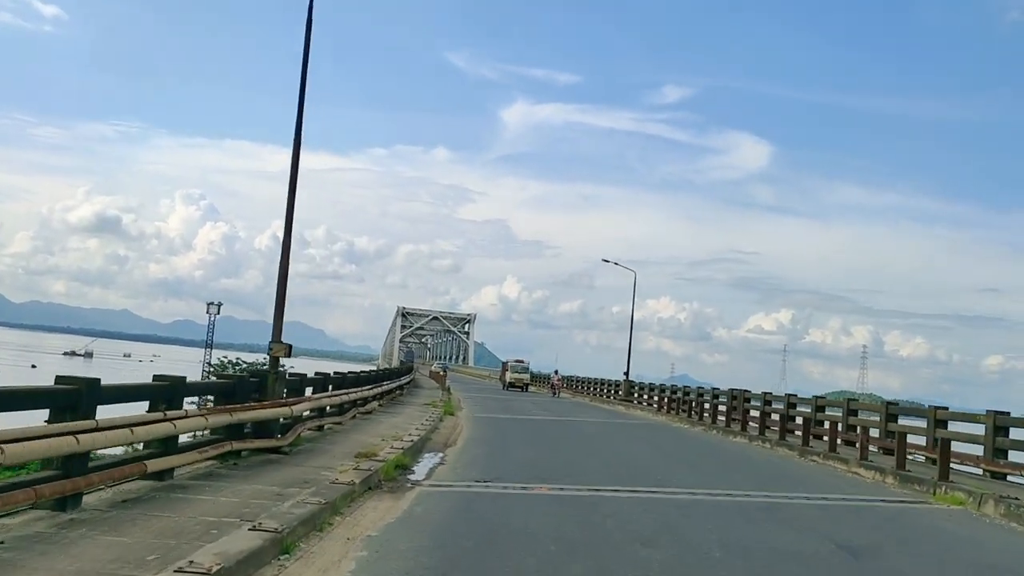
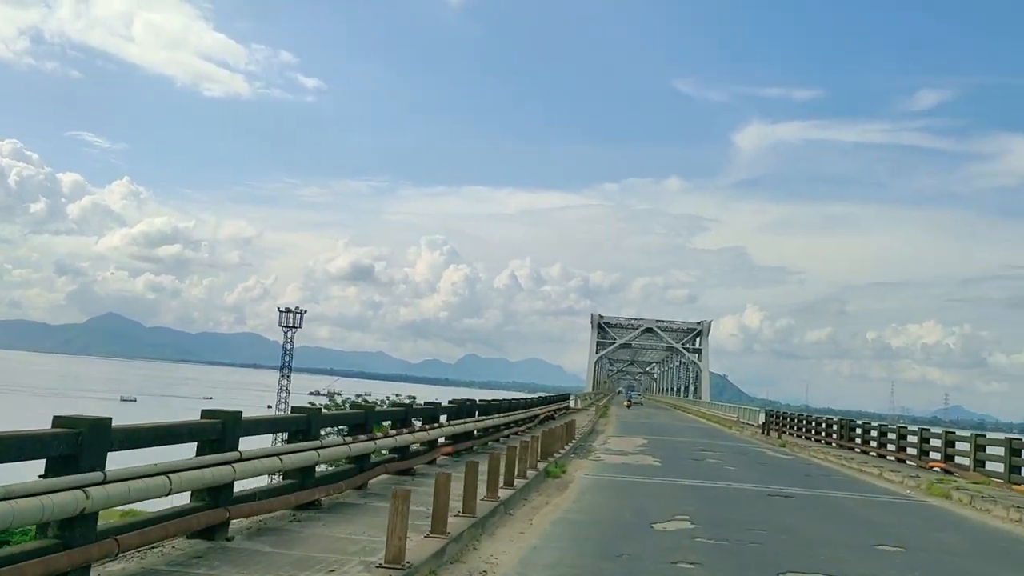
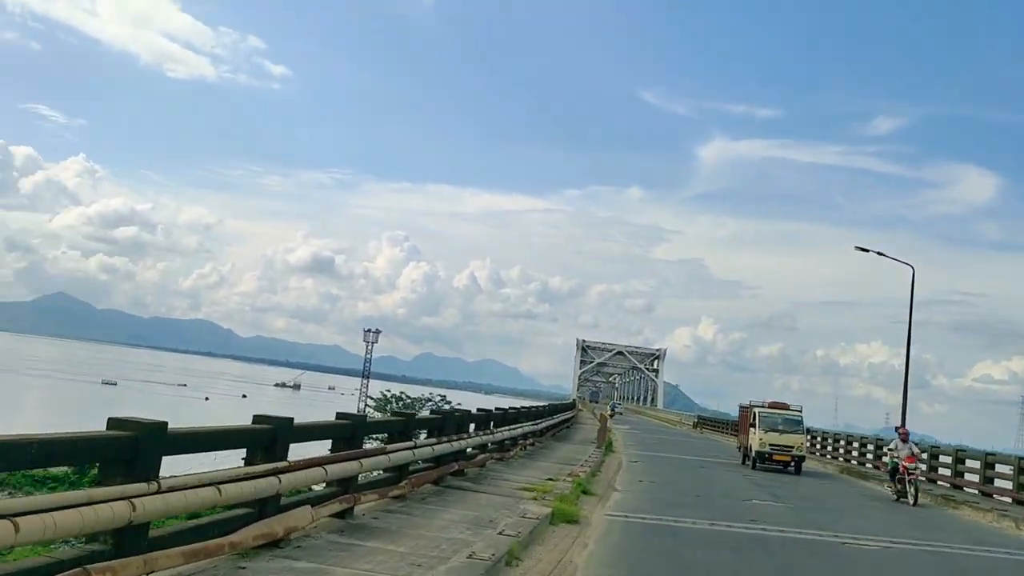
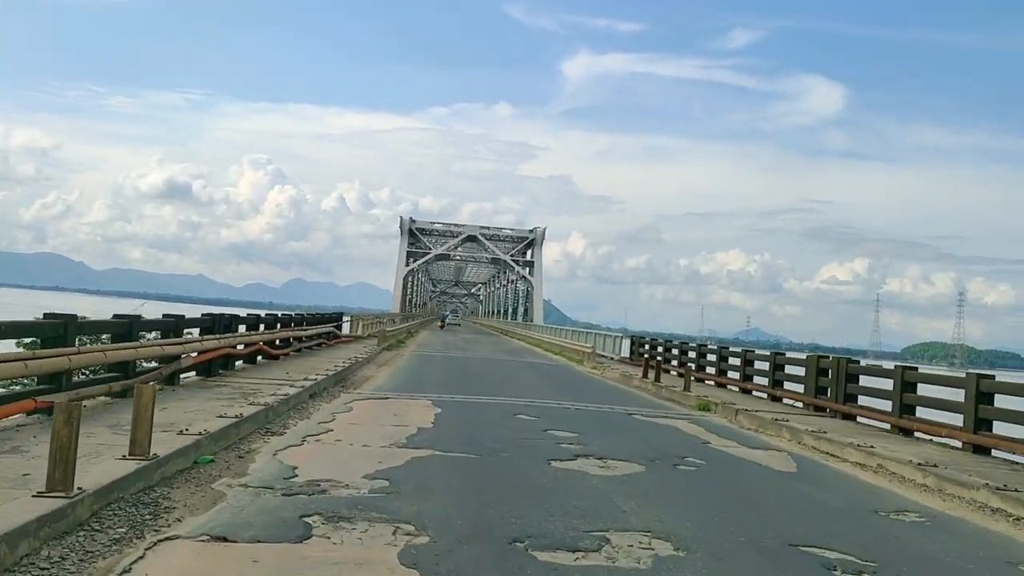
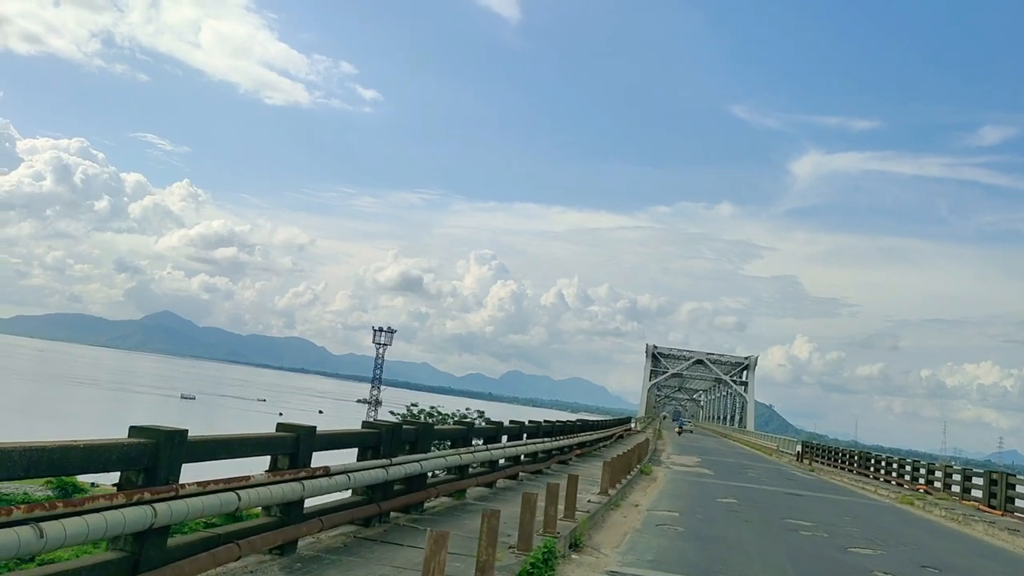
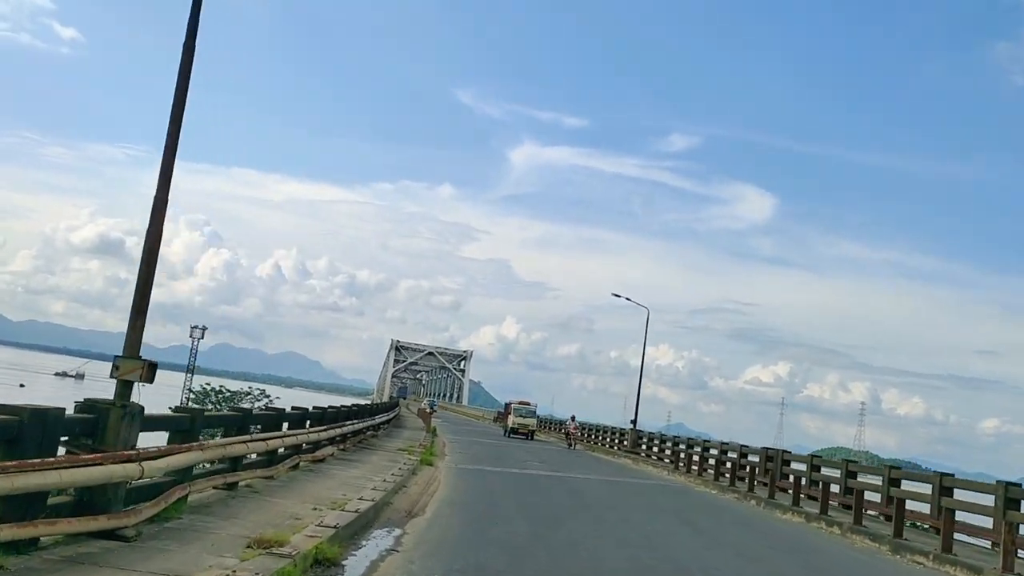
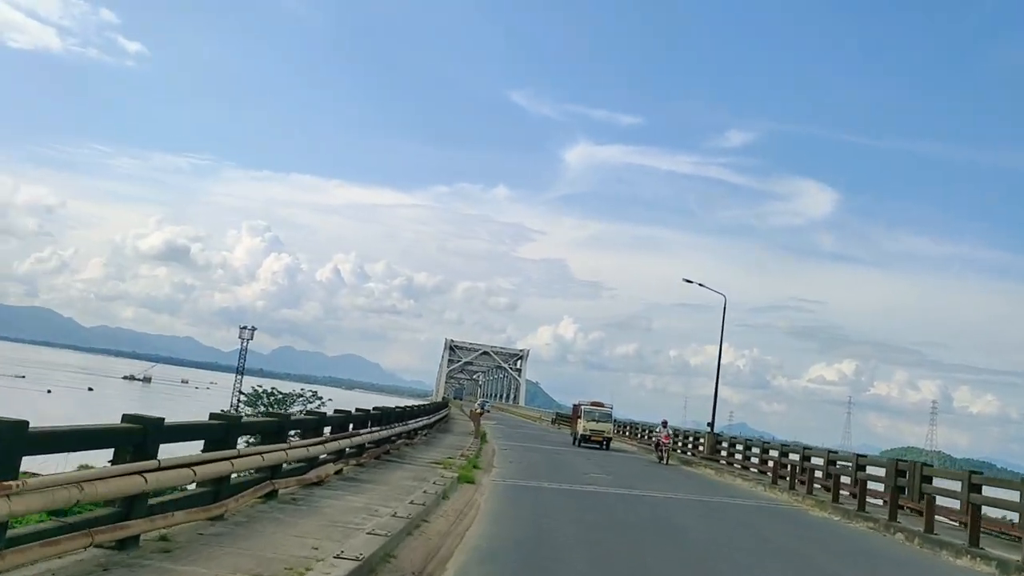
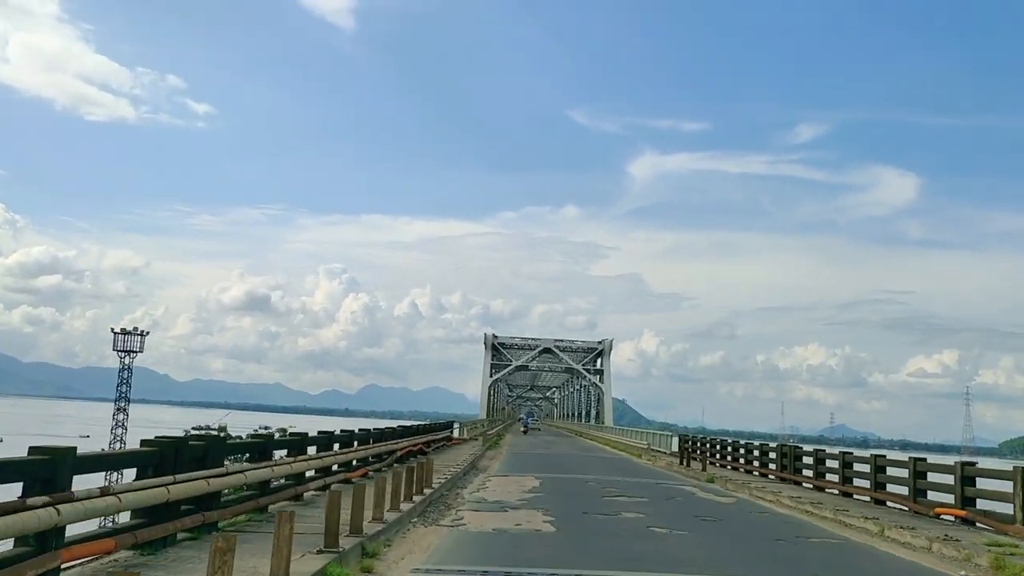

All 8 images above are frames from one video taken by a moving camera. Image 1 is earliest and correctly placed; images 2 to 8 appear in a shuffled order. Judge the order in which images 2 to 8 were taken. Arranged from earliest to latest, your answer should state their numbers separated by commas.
6, 7, 3, 5, 2, 8, 4
